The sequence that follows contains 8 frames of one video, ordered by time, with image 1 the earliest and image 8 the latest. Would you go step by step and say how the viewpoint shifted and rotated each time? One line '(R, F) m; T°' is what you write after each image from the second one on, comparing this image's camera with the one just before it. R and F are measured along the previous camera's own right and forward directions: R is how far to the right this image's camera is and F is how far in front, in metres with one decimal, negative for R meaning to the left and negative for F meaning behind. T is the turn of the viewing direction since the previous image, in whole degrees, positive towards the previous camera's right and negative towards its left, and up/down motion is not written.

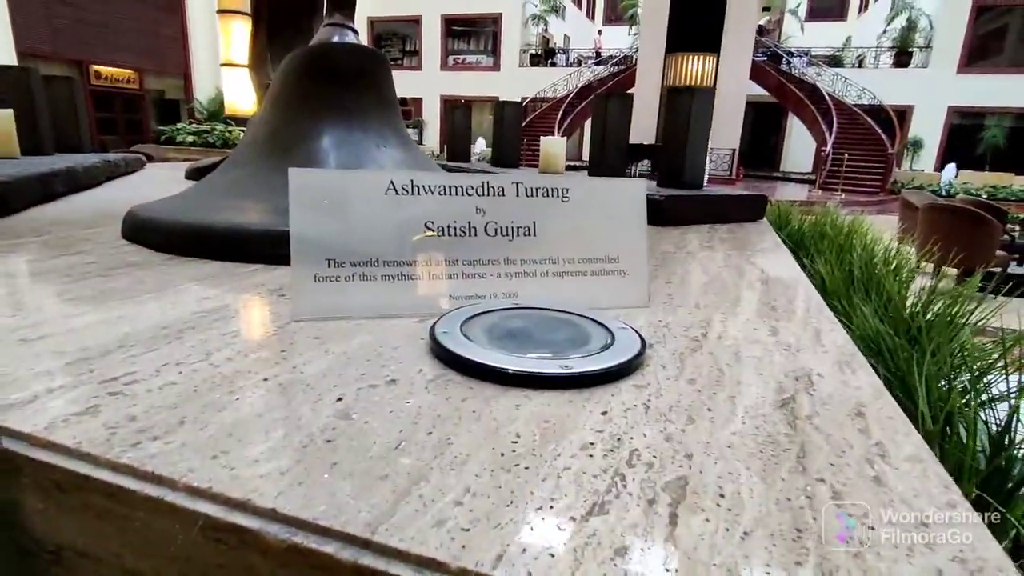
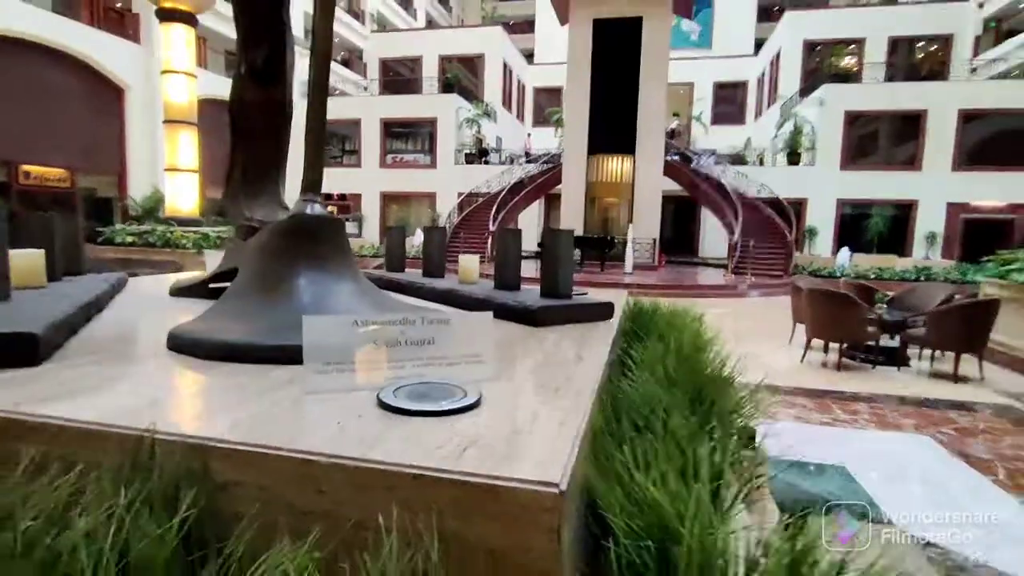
(0.0, -0.4) m; +6°
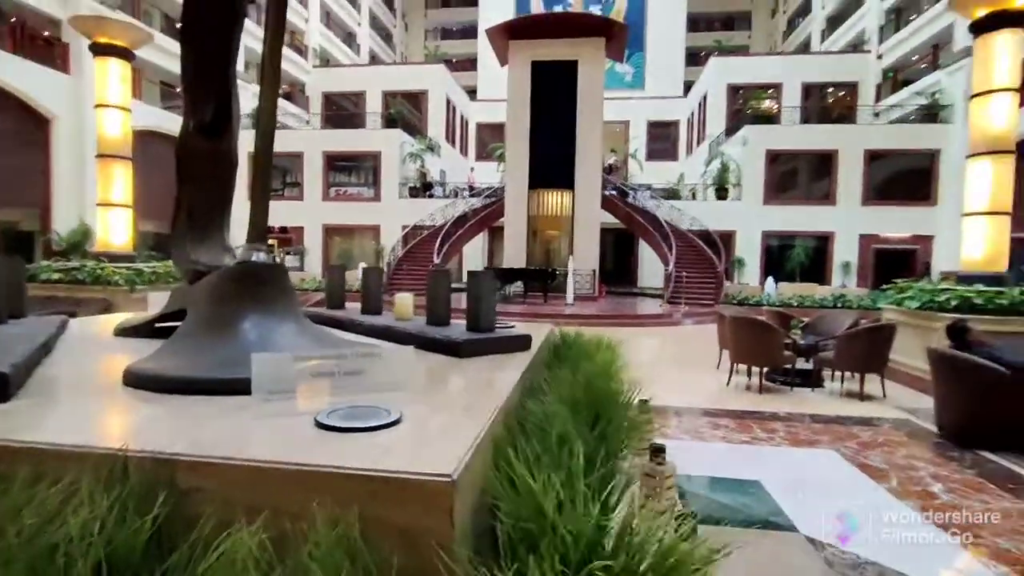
(+0.1, -0.2) m; +5°
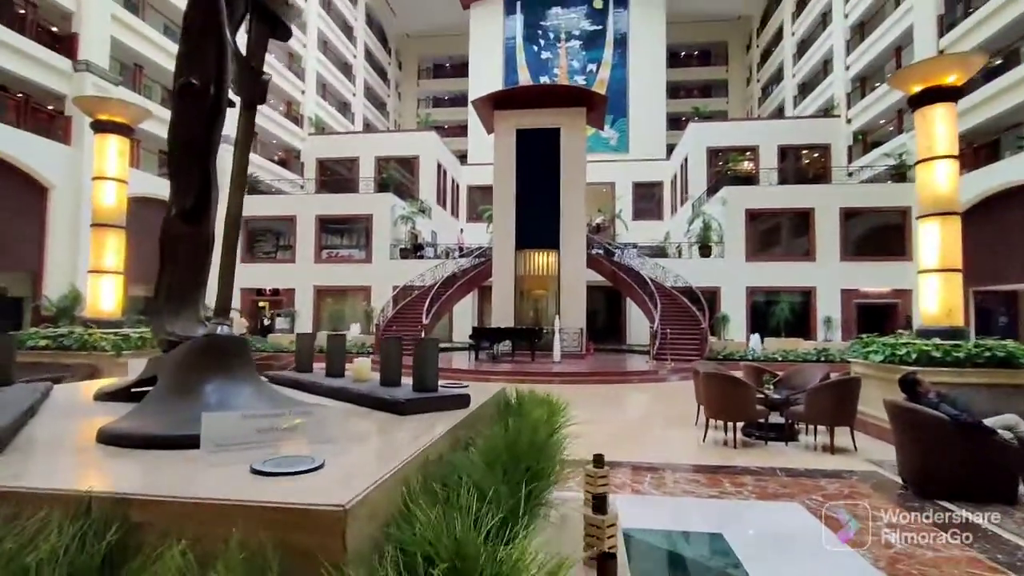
(+0.2, -0.2) m; +1°
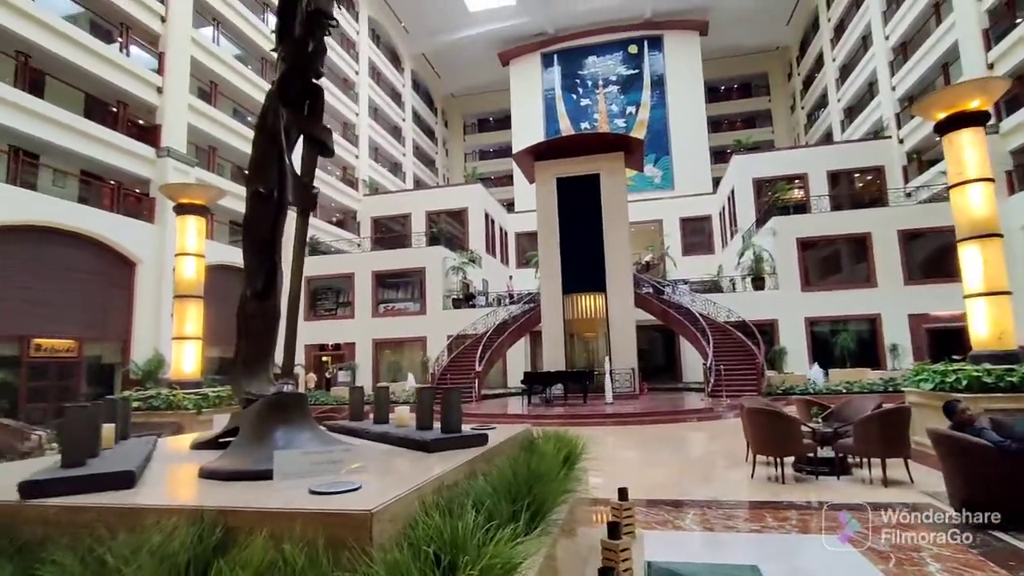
(+0.2, -0.4) m; -5°
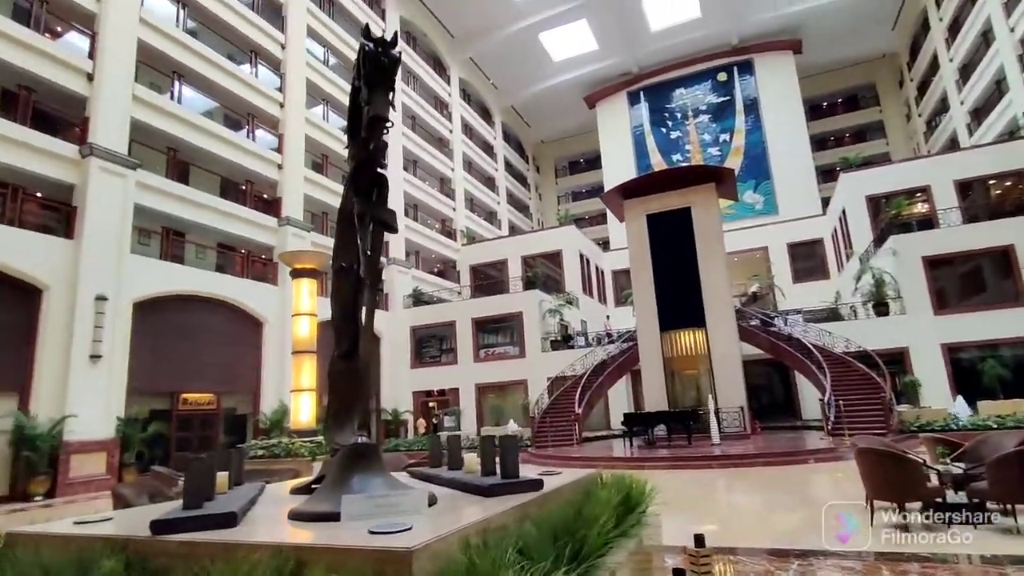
(+0.2, -0.2) m; -10°
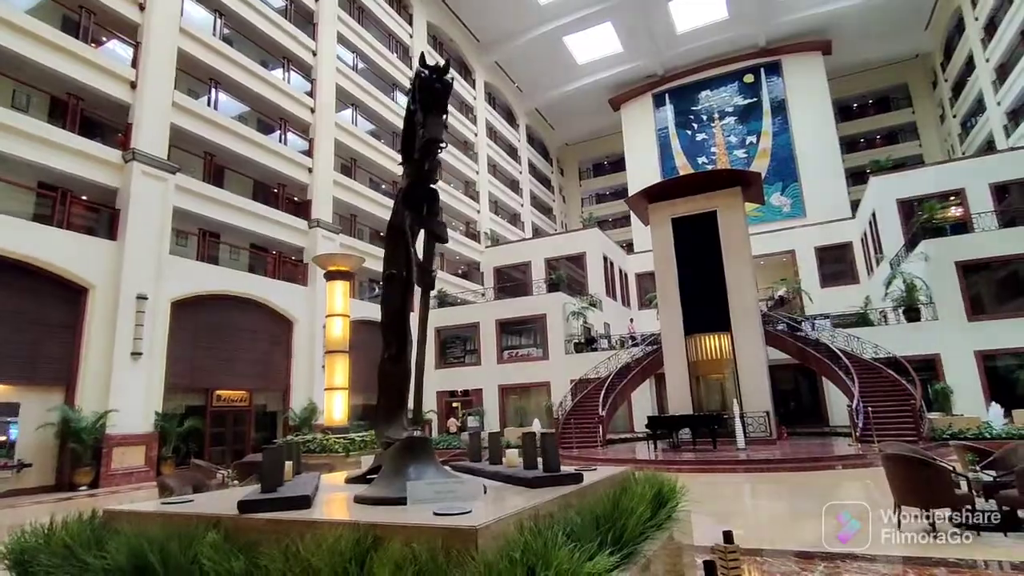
(-0.1, -0.2) m; -2°
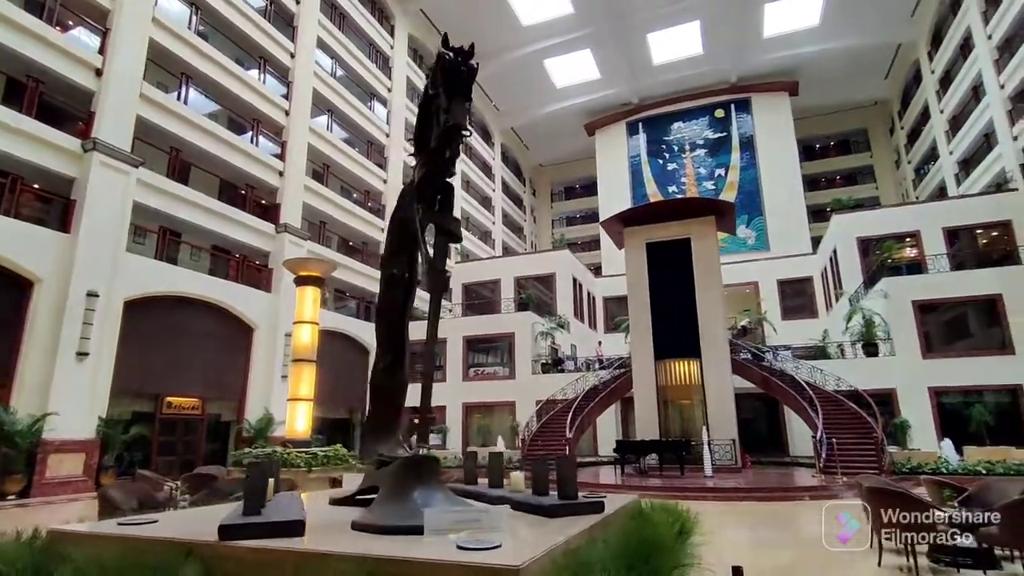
(-0.2, +0.3) m; +3°
